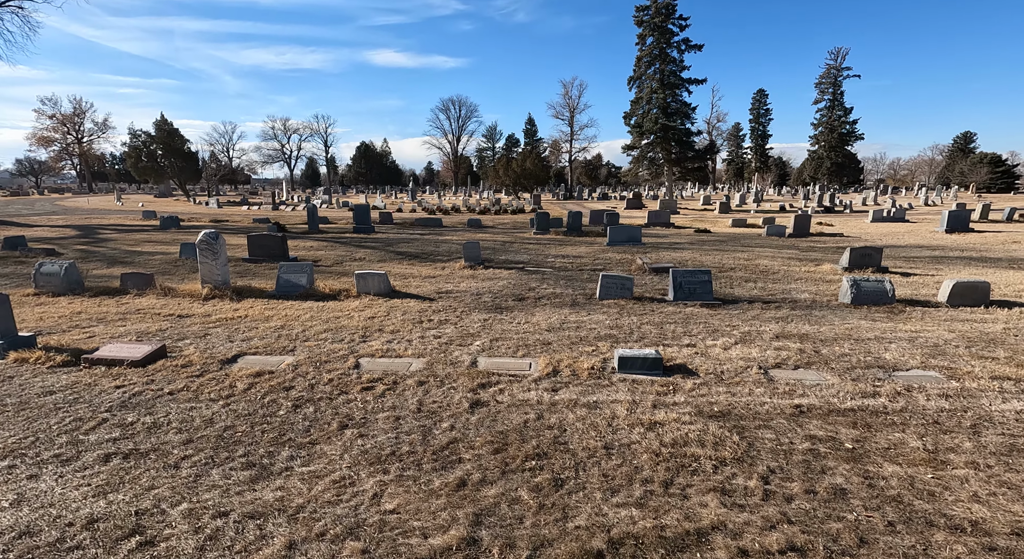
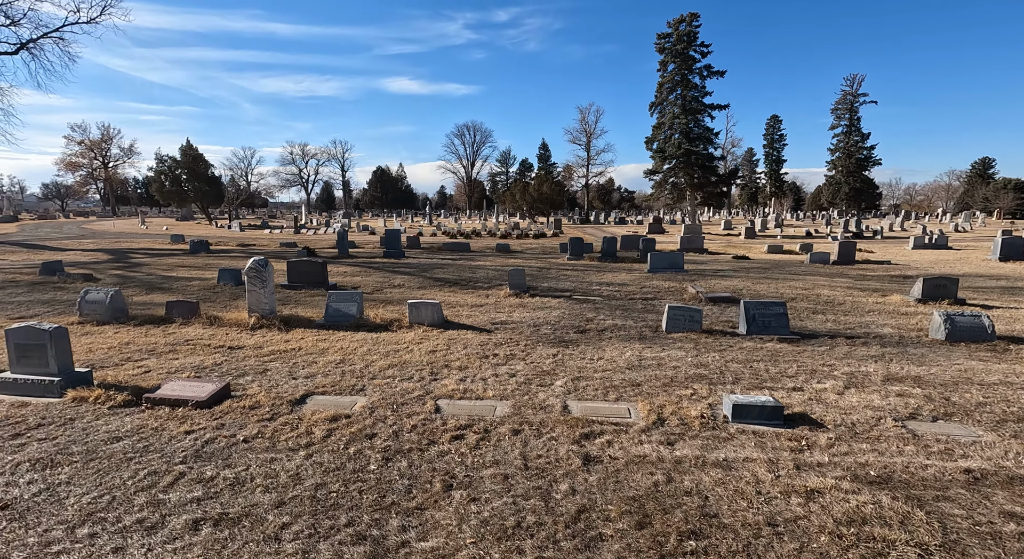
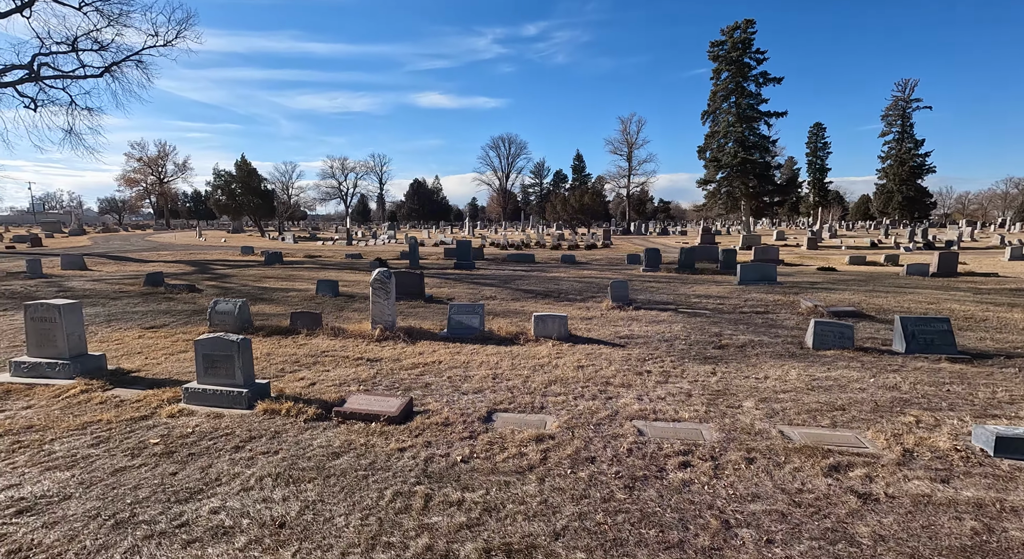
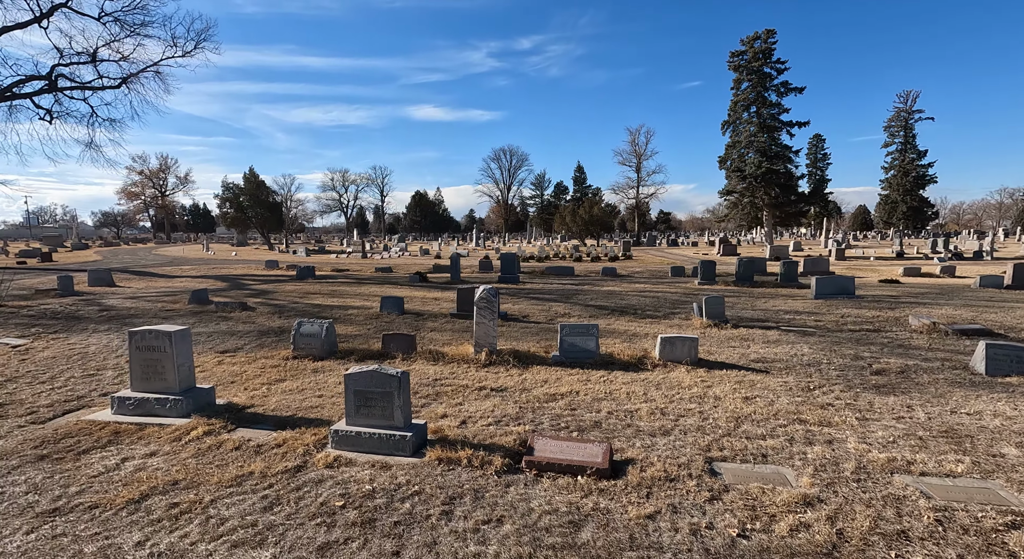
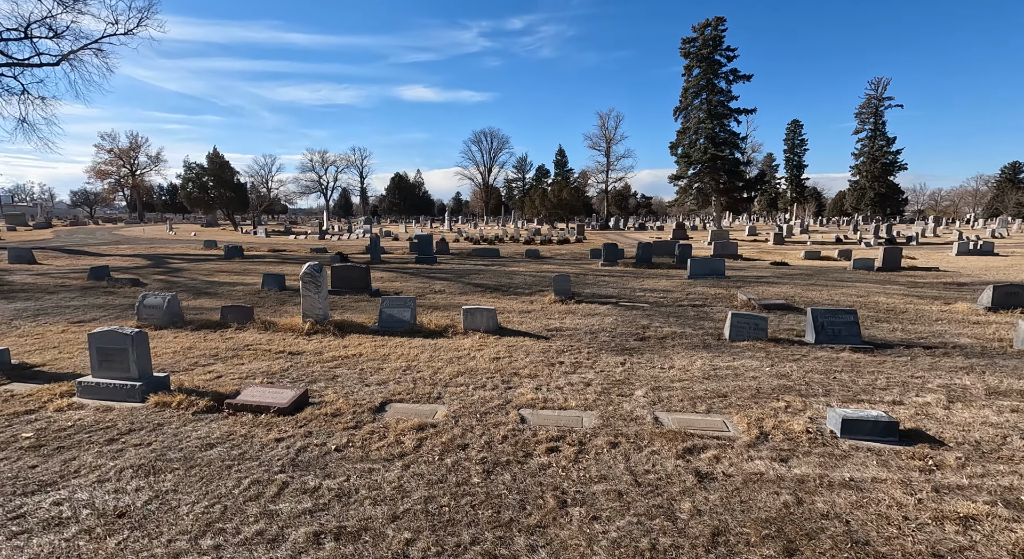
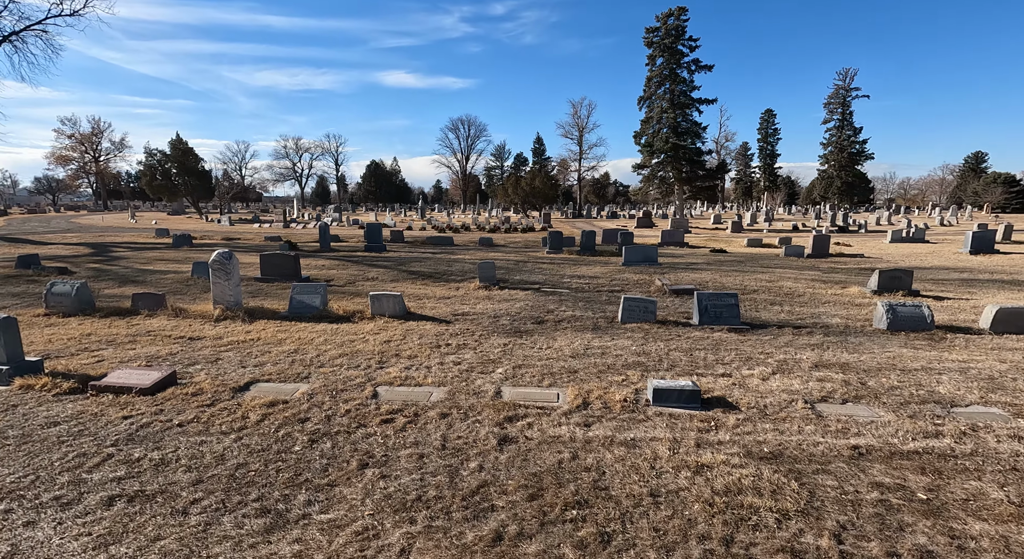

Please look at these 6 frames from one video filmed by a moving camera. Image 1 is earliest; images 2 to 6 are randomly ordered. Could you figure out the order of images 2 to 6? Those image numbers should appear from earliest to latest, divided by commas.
6, 2, 5, 3, 4
